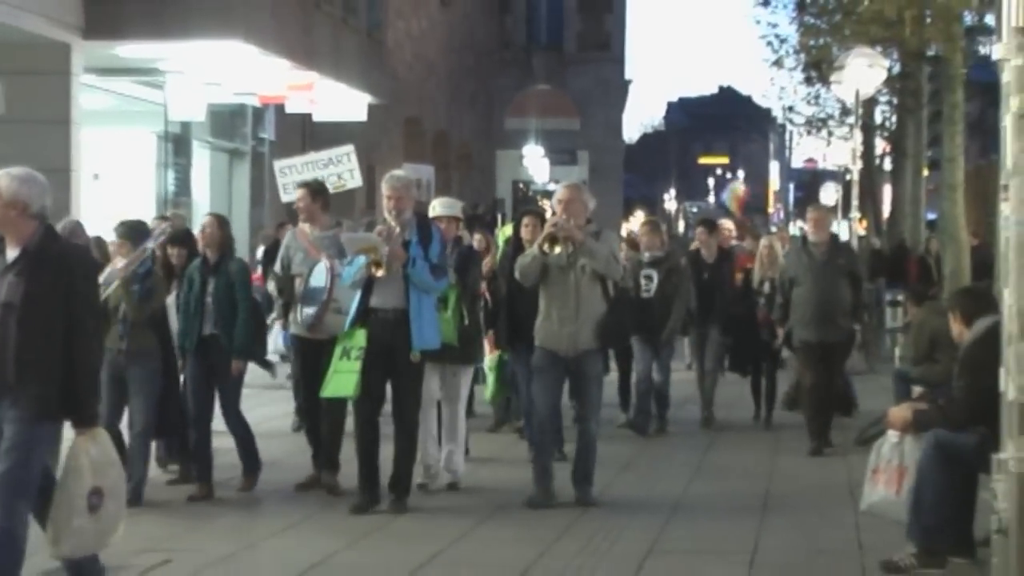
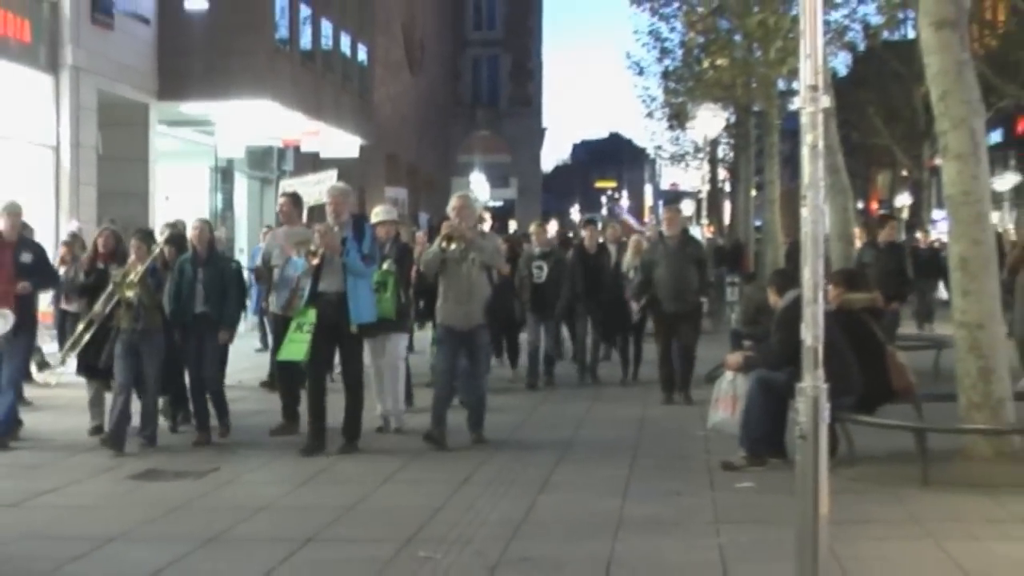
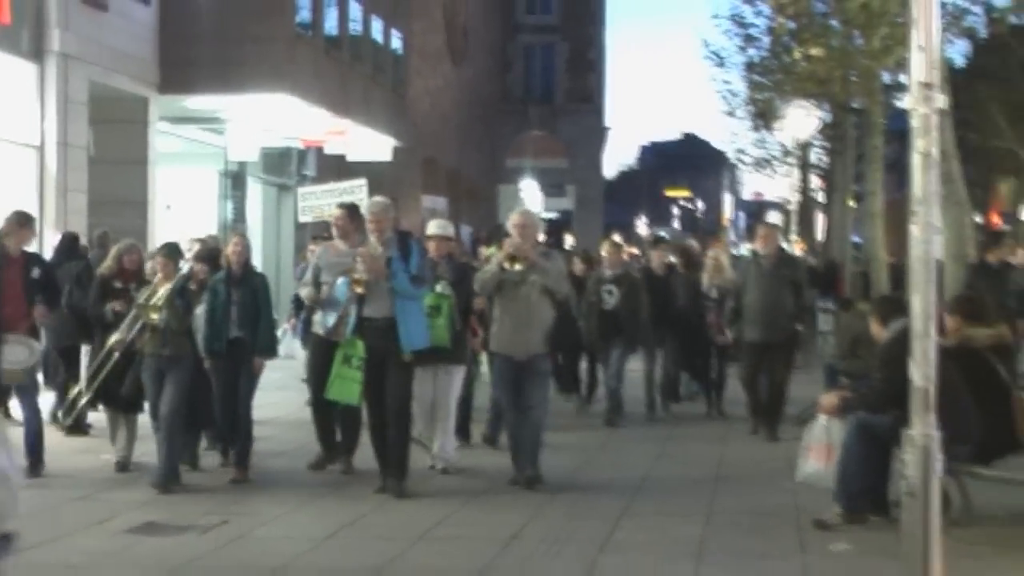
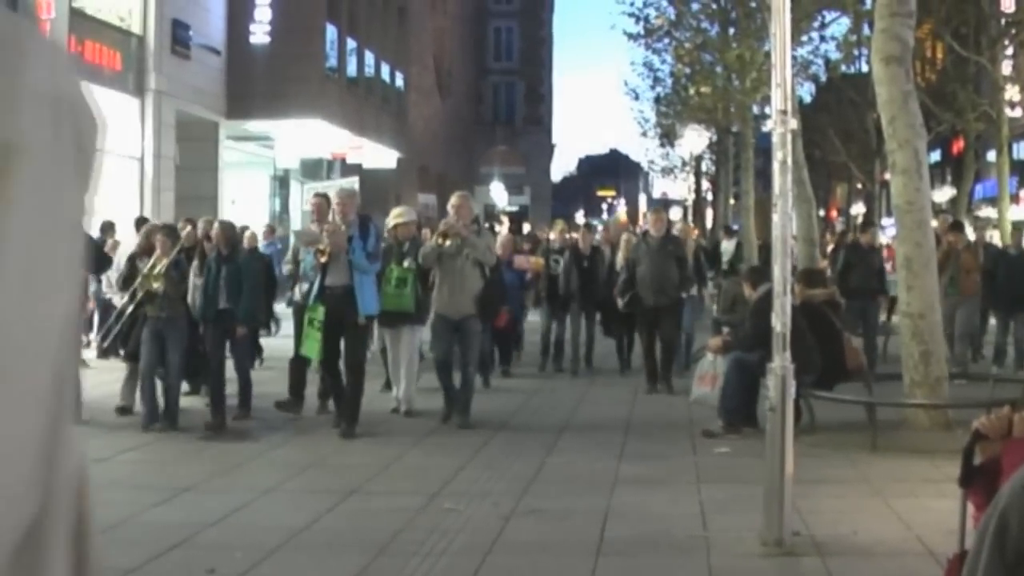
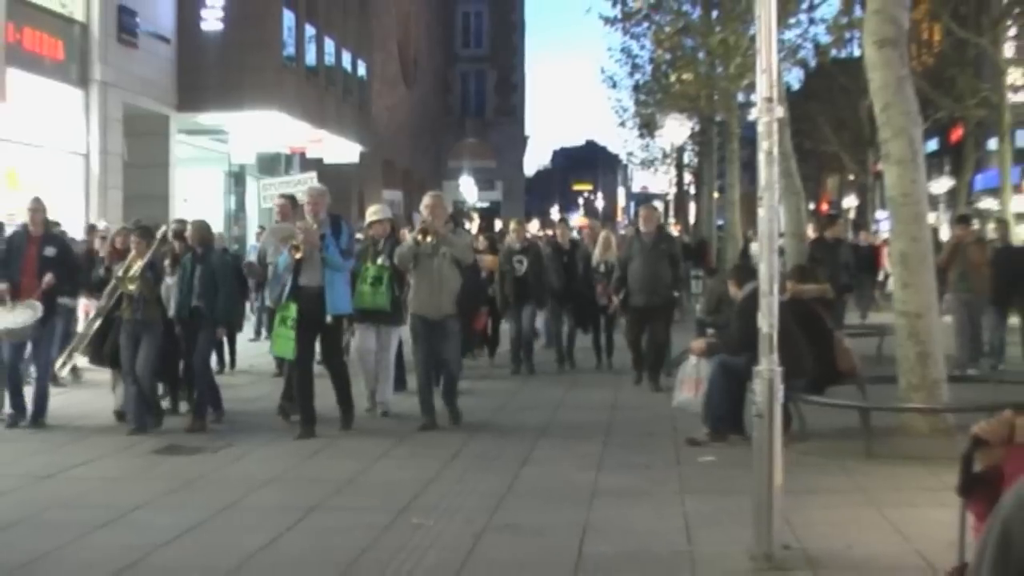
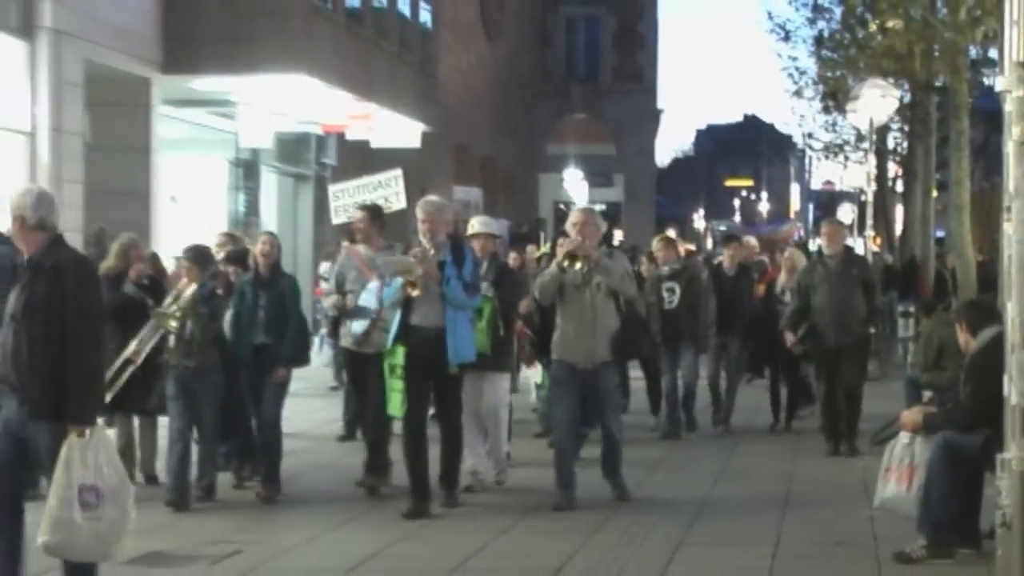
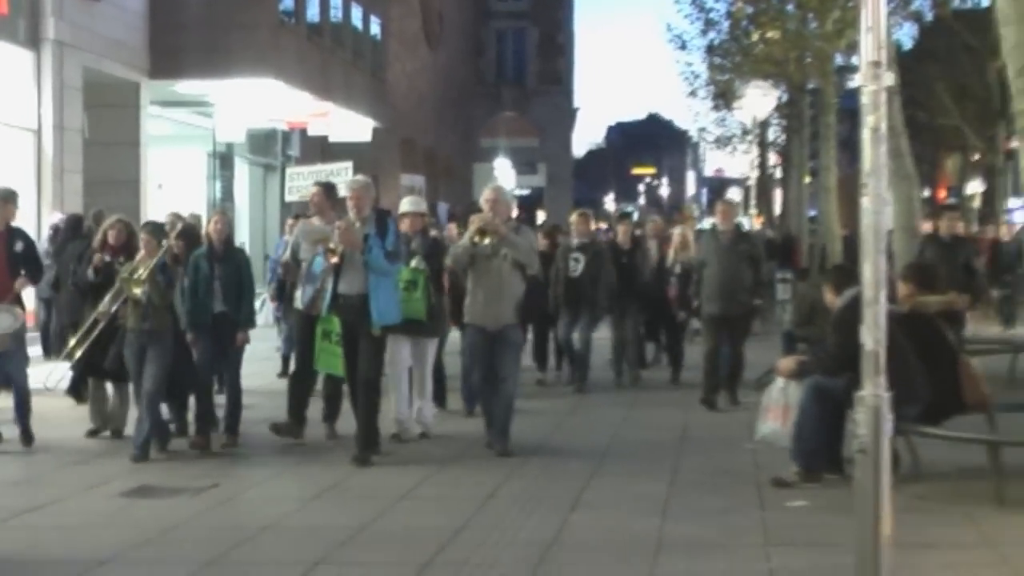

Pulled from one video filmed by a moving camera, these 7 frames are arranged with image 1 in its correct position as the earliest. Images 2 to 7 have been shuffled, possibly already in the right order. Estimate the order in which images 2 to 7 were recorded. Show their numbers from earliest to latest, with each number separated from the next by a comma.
6, 3, 7, 2, 5, 4
